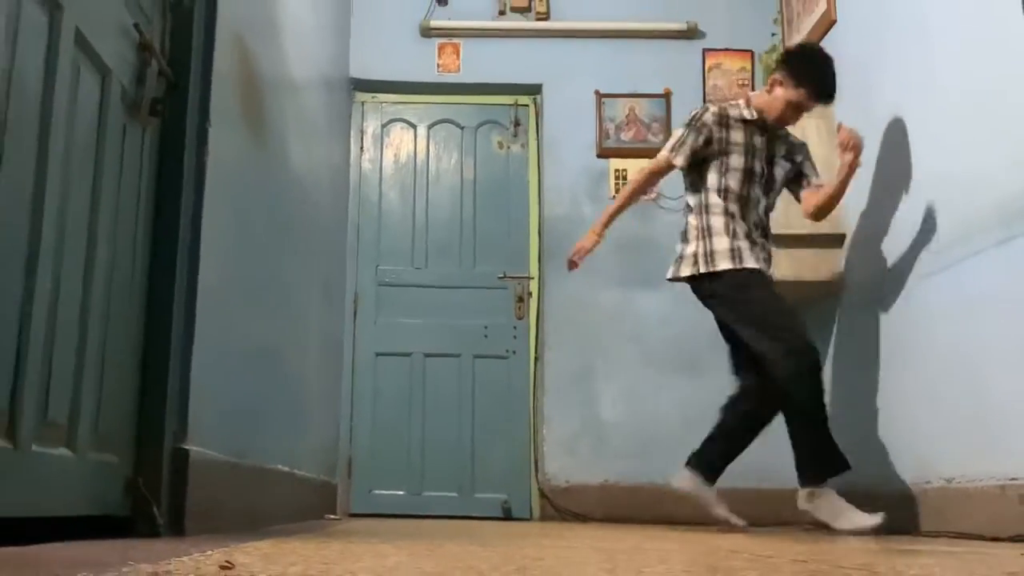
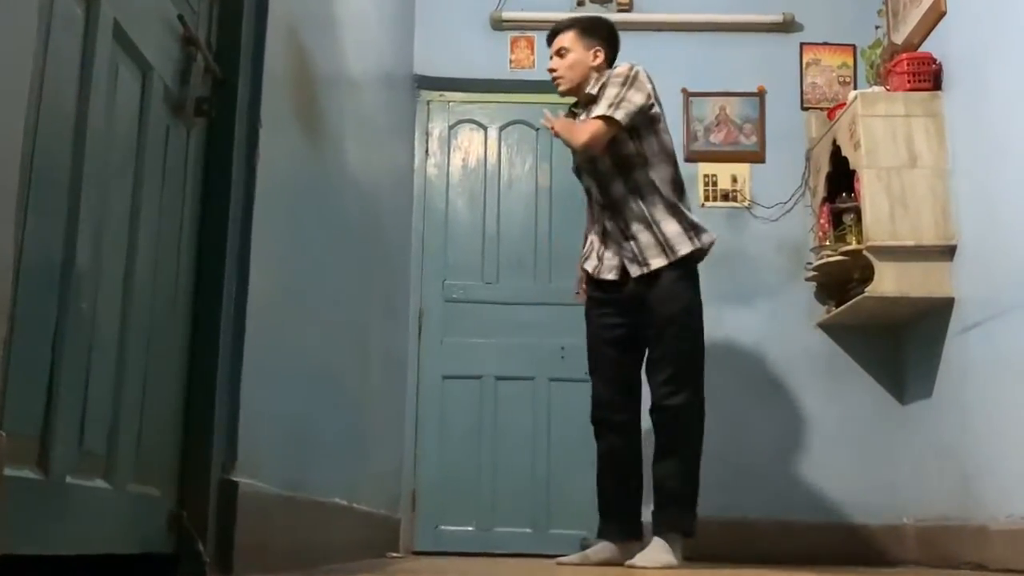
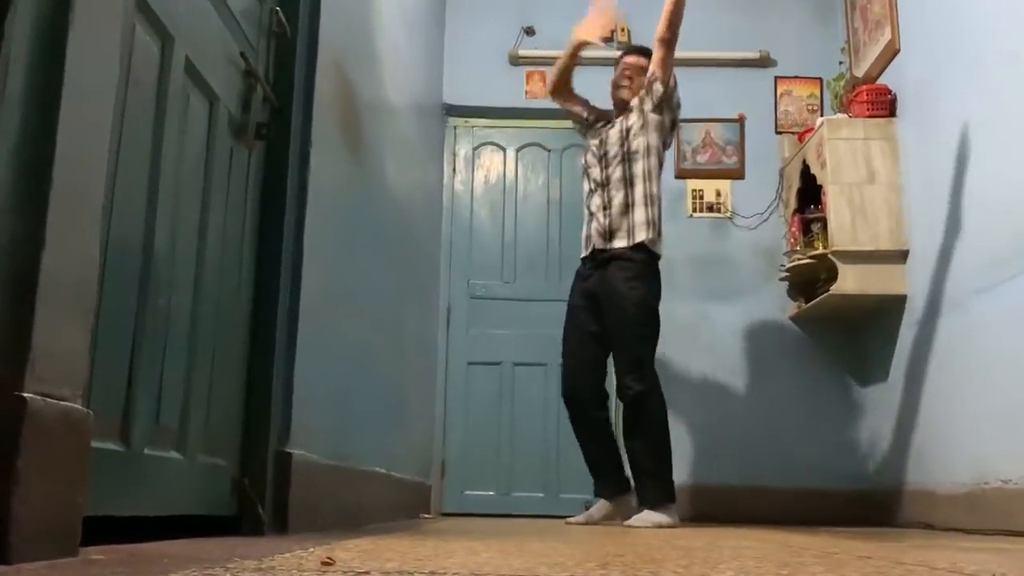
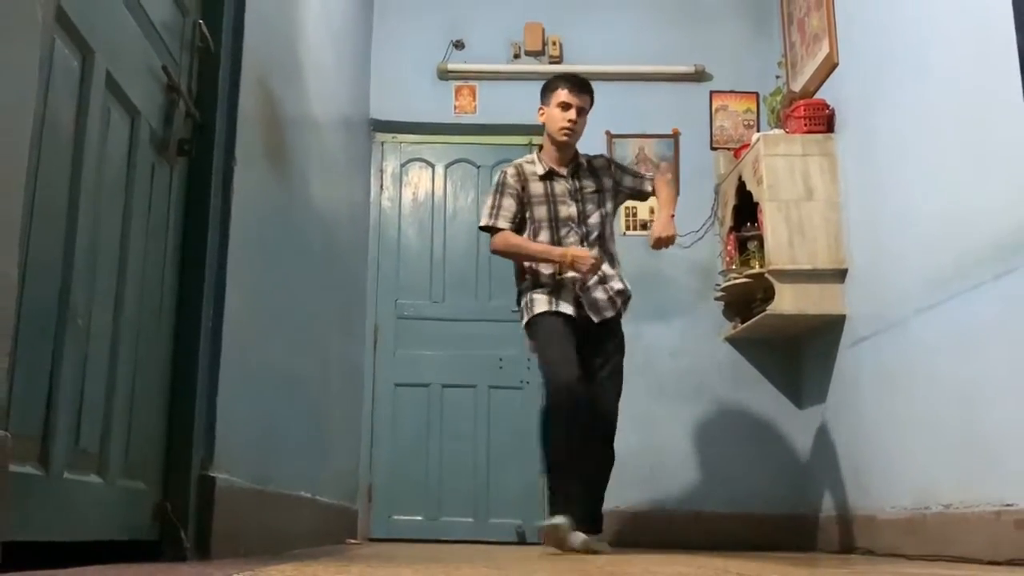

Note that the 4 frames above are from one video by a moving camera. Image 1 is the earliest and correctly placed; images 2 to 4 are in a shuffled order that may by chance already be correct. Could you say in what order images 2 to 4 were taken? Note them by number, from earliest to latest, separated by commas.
3, 2, 4
